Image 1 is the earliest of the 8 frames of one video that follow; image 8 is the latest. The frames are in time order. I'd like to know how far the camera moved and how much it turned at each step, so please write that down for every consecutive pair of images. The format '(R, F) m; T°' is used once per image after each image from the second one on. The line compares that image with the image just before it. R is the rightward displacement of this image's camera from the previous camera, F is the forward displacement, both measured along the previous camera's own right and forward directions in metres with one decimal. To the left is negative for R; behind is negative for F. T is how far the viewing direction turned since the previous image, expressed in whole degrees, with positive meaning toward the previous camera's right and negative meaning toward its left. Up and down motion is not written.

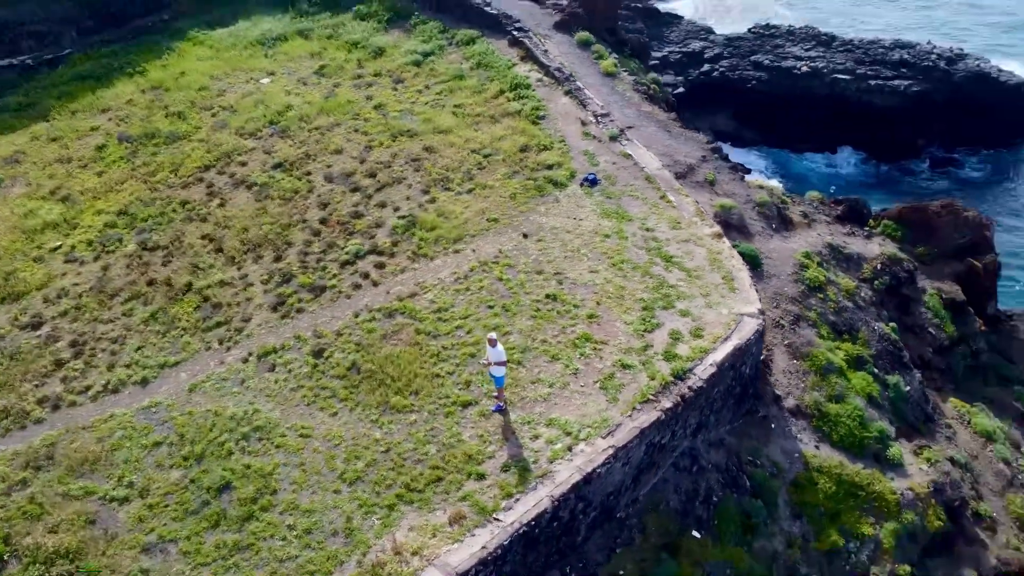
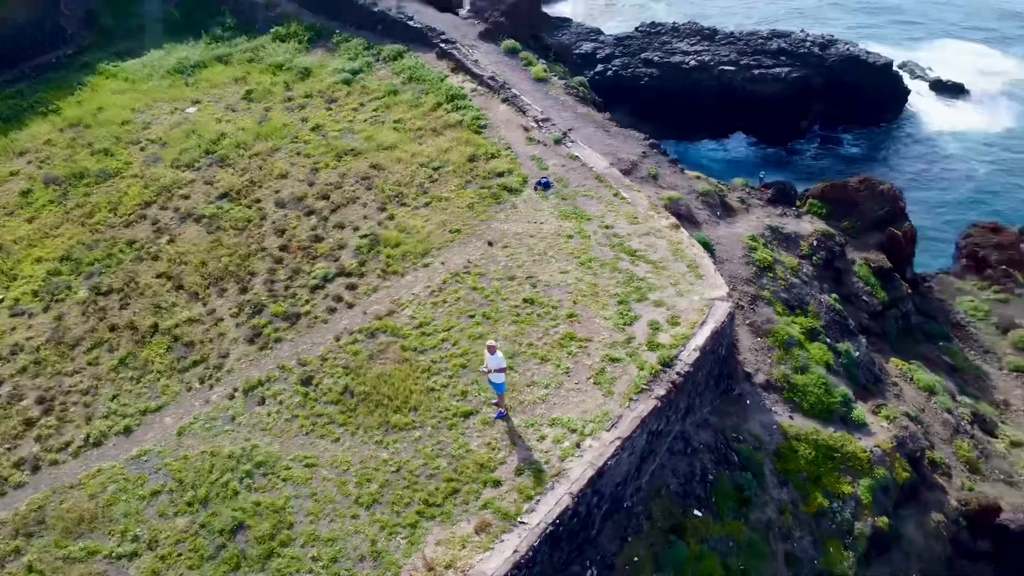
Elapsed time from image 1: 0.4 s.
(-1.2, -0.1) m; +7°
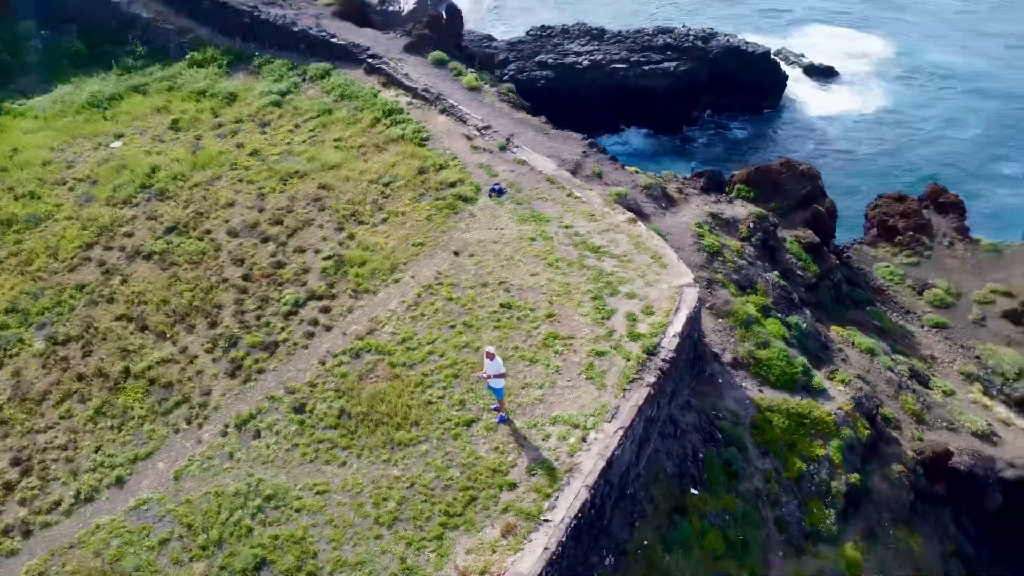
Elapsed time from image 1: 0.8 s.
(-1.2, -0.1) m; +7°
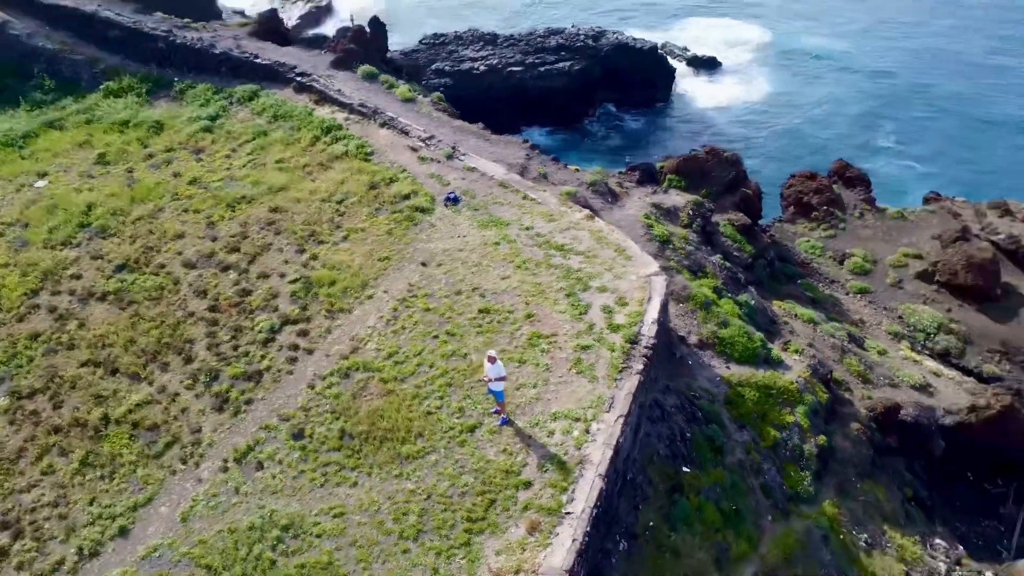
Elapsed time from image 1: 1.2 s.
(-1.2, -0.1) m; +7°
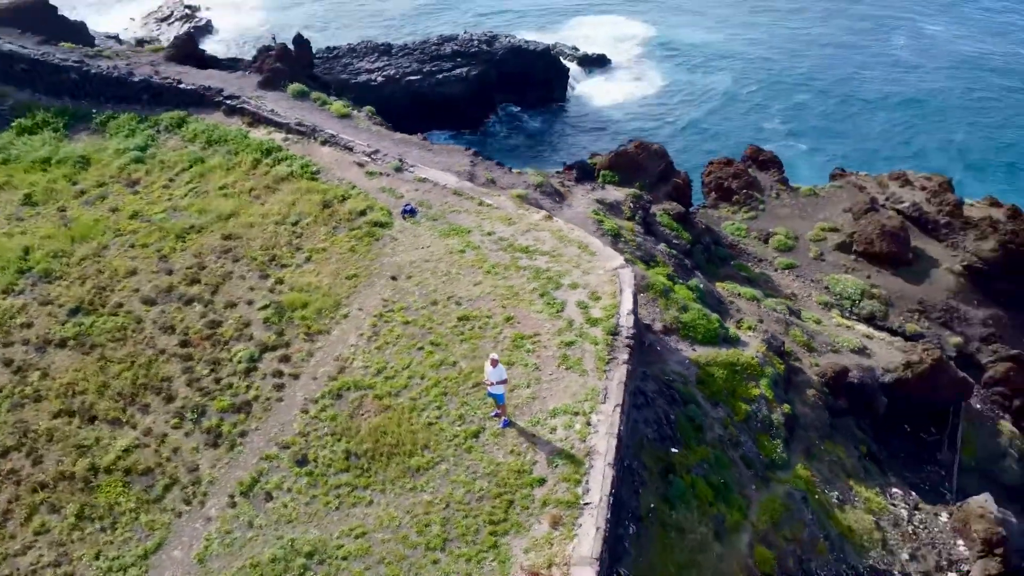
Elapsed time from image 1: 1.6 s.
(-1.3, -0.2) m; +7°
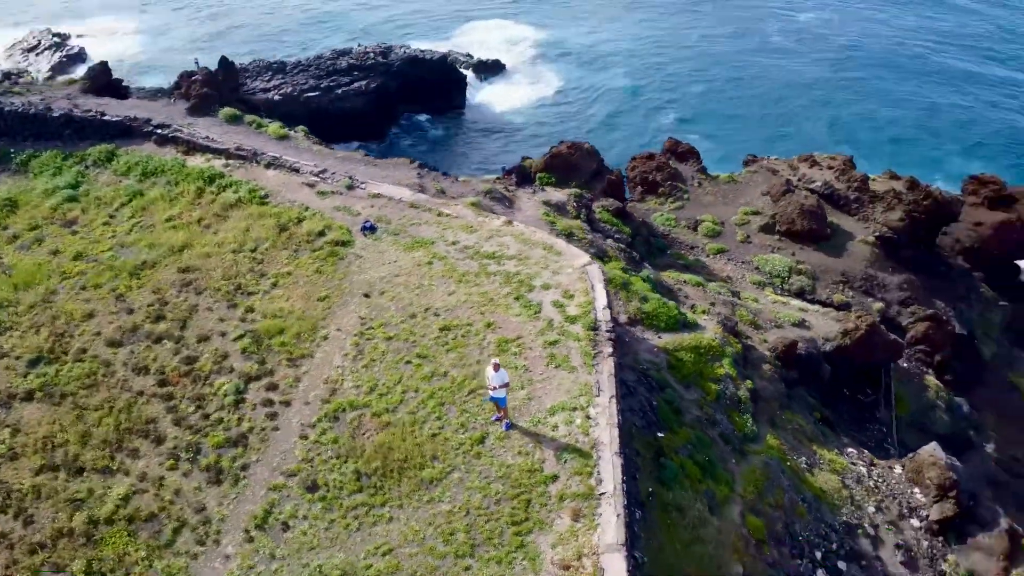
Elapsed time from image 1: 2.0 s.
(-1.3, -0.2) m; +7°
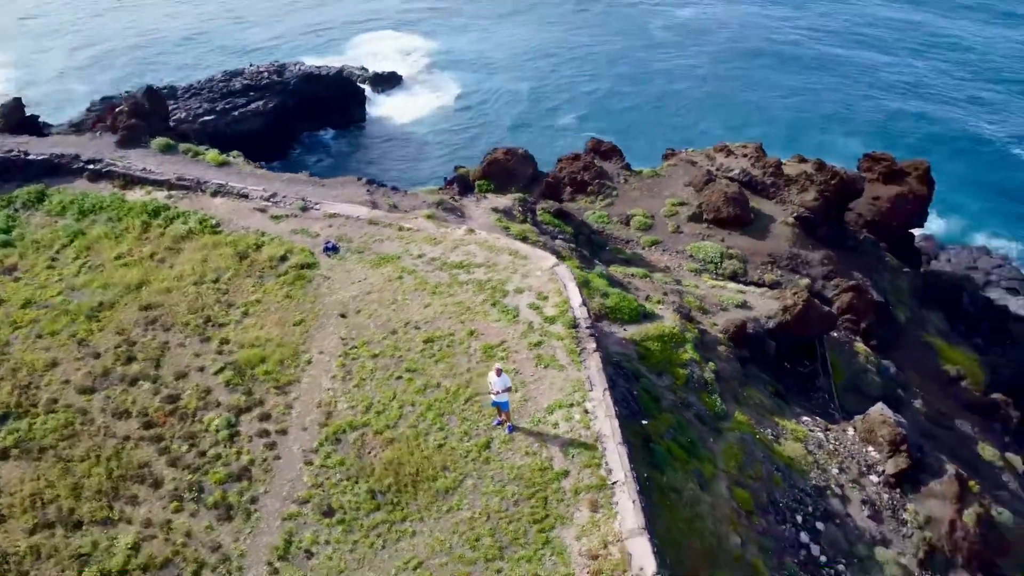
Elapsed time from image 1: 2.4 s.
(-1.3, -0.2) m; +7°
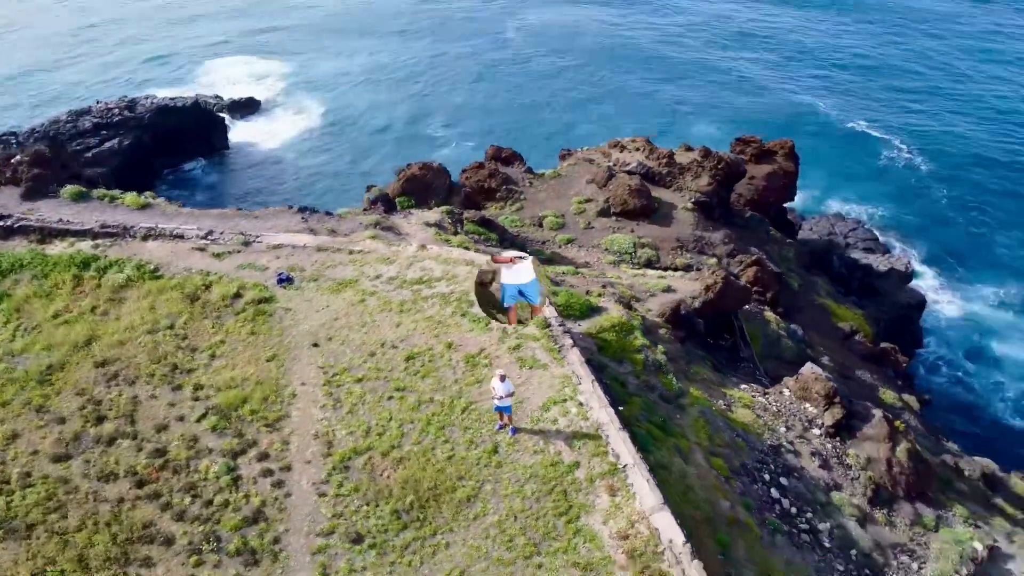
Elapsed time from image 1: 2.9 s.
(-1.8, -0.2) m; +9°
